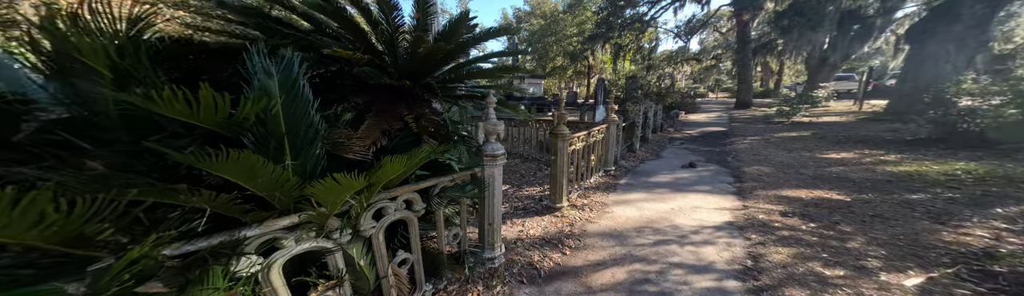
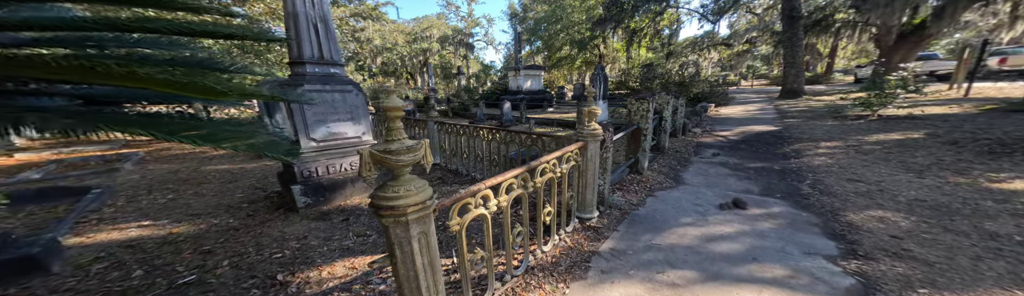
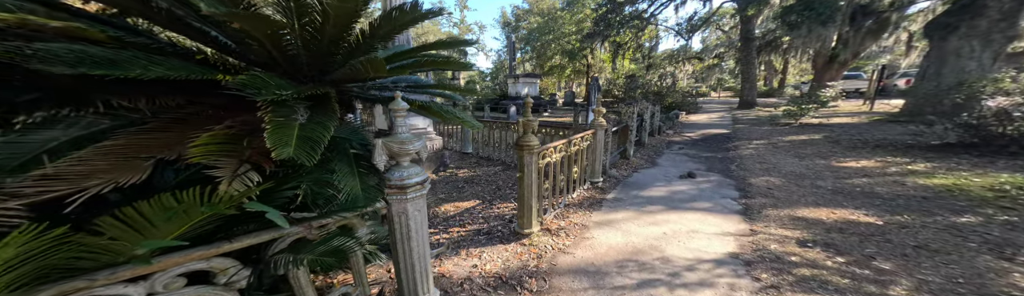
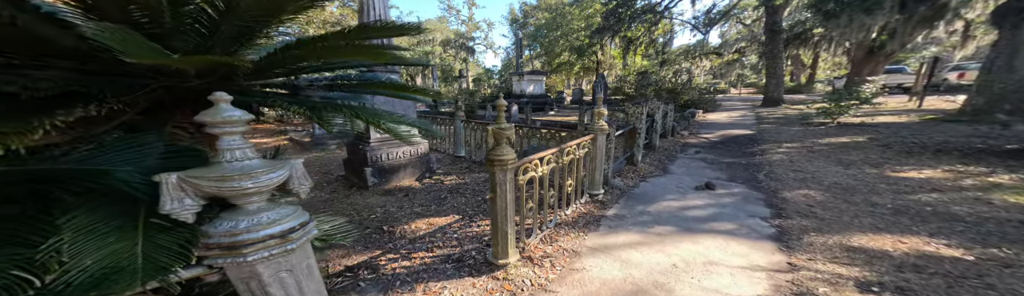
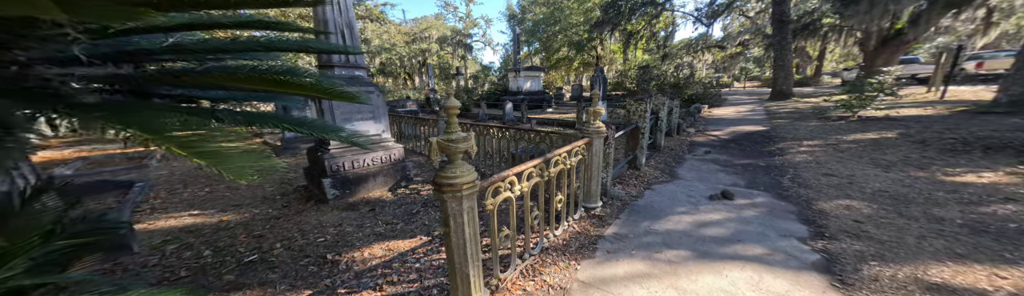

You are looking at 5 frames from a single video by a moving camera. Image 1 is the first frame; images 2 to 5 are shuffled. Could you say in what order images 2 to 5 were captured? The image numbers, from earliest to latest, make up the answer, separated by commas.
3, 4, 5, 2
